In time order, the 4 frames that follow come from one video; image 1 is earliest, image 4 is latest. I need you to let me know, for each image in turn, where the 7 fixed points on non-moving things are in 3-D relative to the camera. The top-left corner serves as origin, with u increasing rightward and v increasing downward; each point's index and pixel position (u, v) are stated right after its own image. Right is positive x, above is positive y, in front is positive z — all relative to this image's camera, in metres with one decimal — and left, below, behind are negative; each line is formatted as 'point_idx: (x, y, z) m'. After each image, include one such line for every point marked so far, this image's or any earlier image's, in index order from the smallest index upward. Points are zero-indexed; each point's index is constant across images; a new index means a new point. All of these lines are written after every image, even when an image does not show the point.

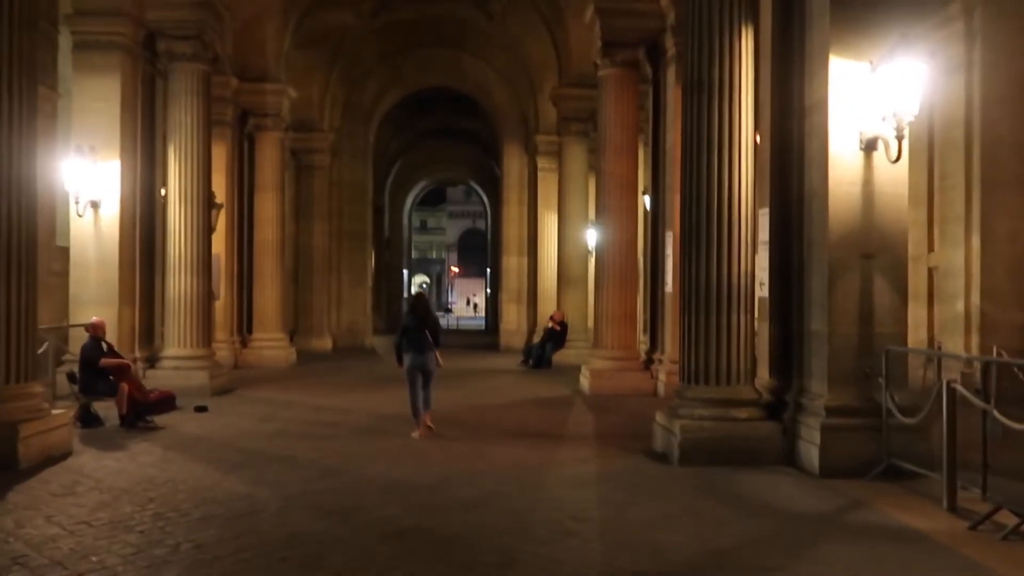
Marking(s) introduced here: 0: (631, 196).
0: (+2.7, +2.0, +15.9) m
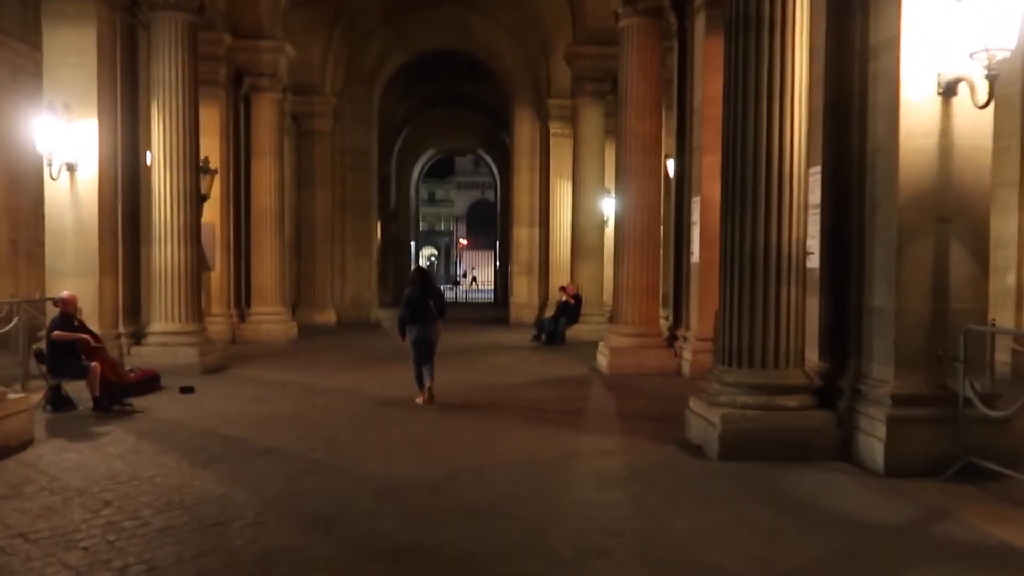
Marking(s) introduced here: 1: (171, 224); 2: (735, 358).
0: (+2.9, +2.6, +14.7) m
1: (-6.5, +1.2, +13.6) m
2: (+2.5, -0.8, +8.2) m
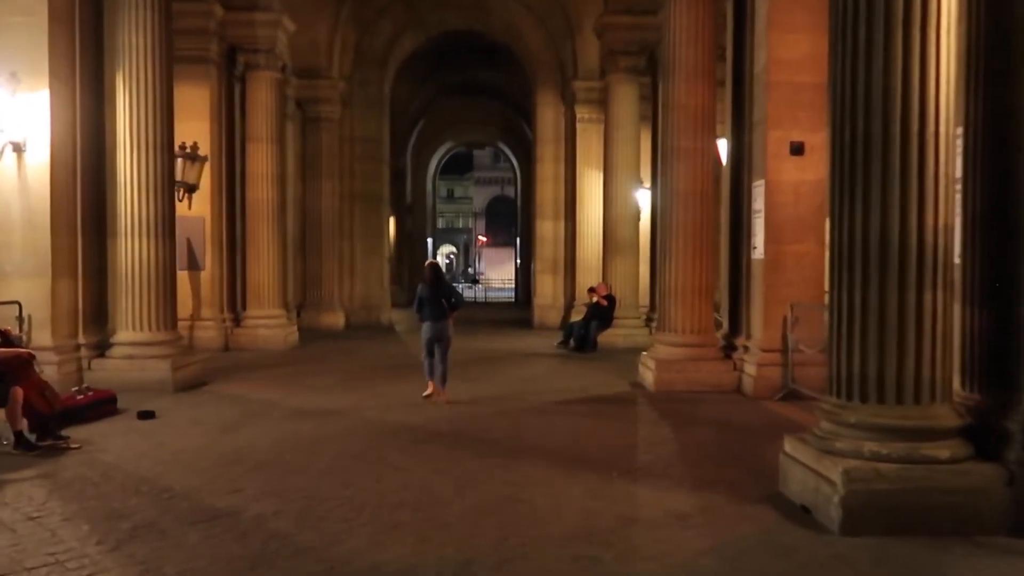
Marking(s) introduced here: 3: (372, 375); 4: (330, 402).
0: (+3.4, +2.6, +12.4) m
1: (-6.0, +1.2, +11.6) m
2: (+2.8, -0.8, +6.0) m
3: (-2.7, -1.7, +13.7) m
4: (-2.7, -1.7, +10.7) m
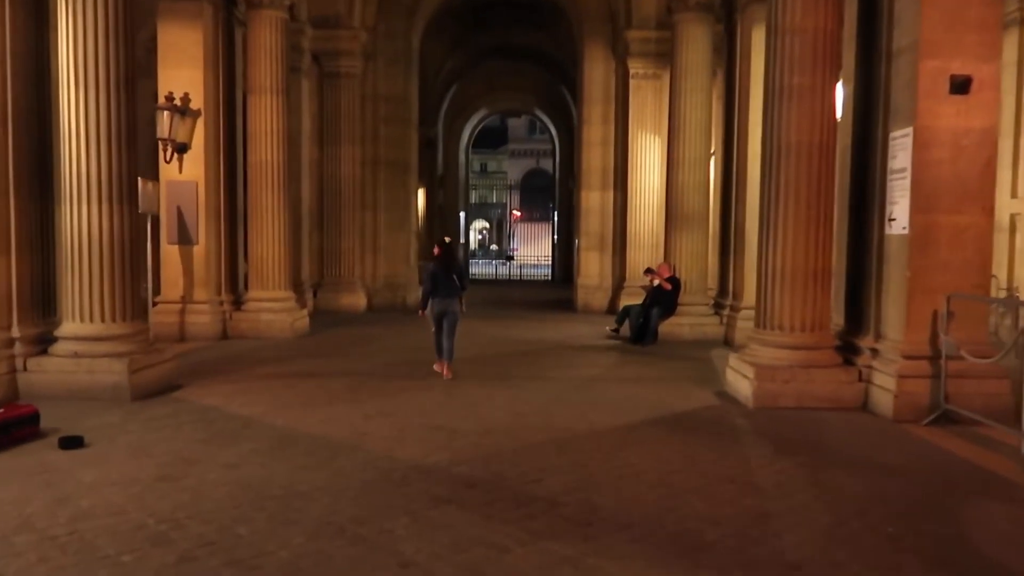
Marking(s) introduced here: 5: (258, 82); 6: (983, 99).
0: (+4.1, +2.8, +9.4) m
1: (-5.3, +1.4, +9.0) m
2: (+3.3, -0.8, +3.1) m
3: (-1.9, -1.3, +11.1) m
4: (-2.1, -1.5, +8.1) m
5: (-5.4, +4.4, +15.5) m
6: (+5.5, +2.2, +8.4) m
